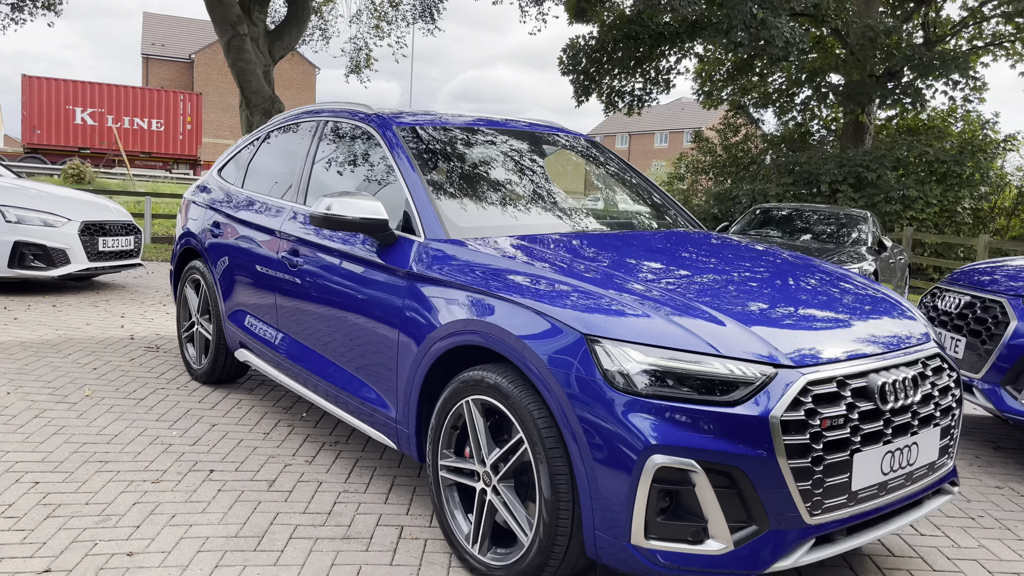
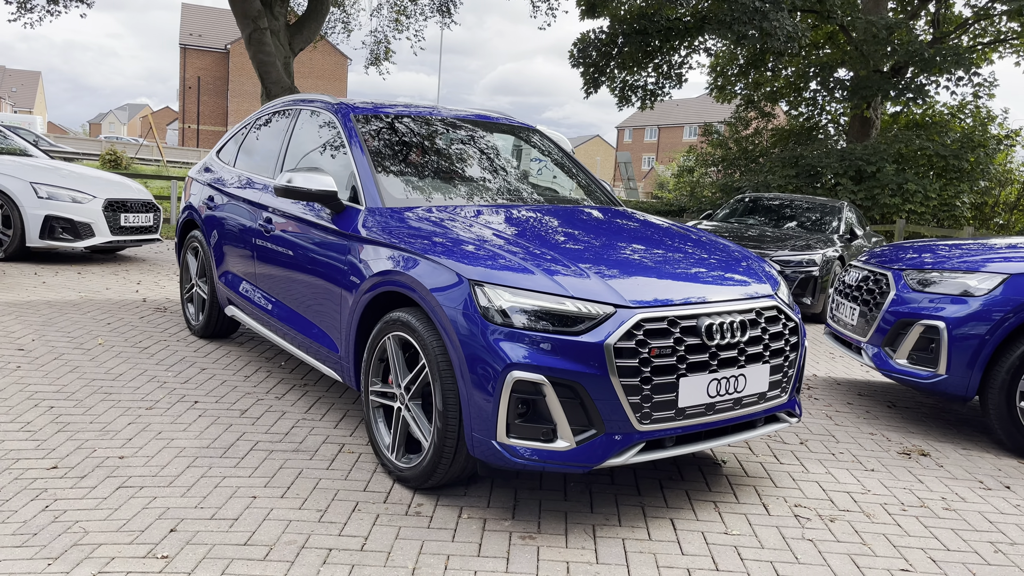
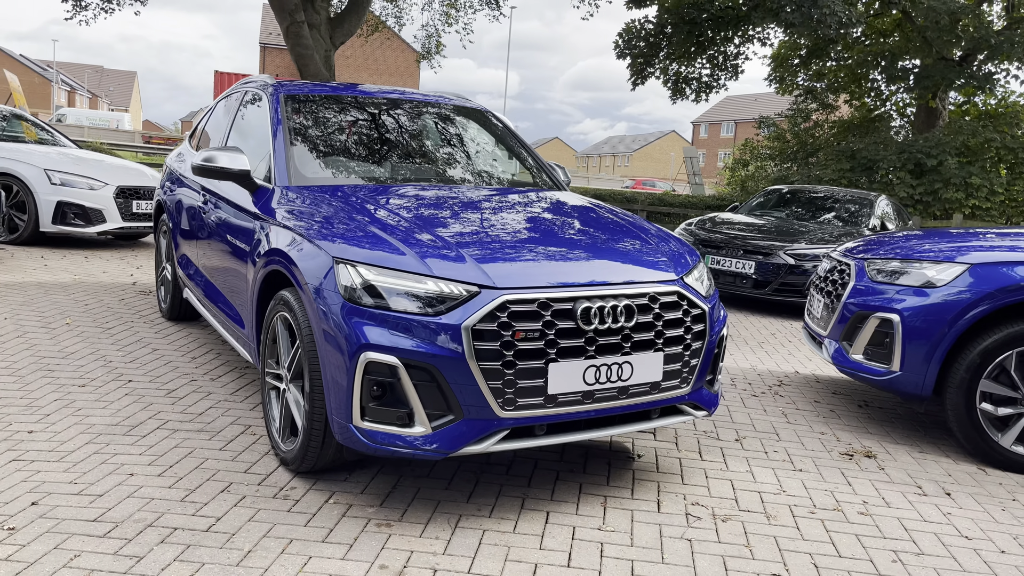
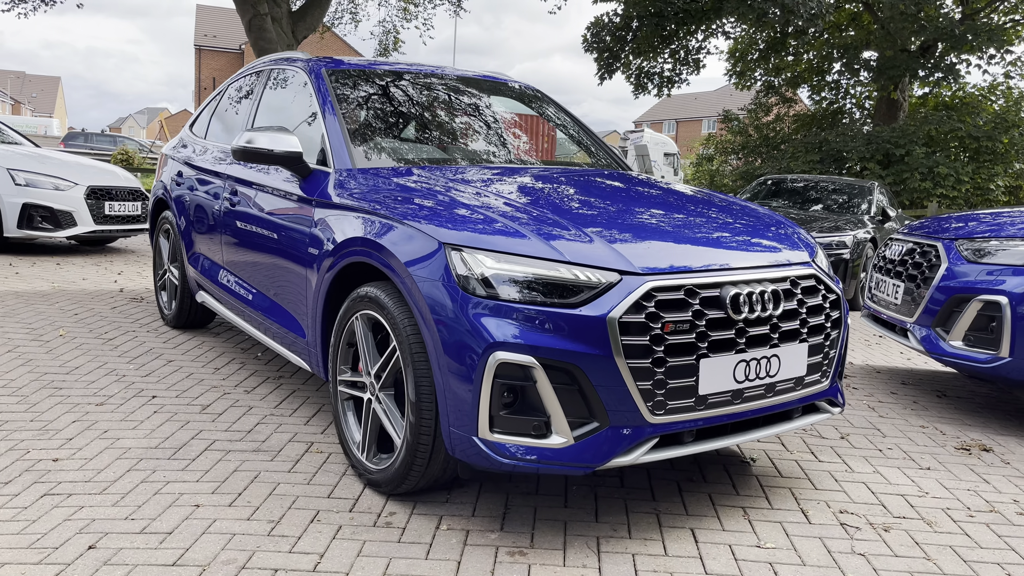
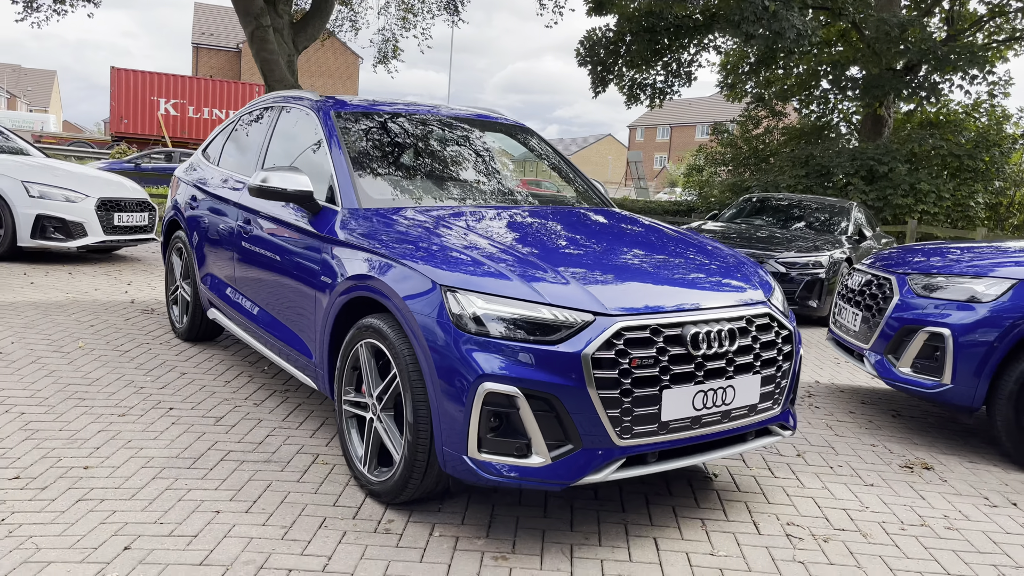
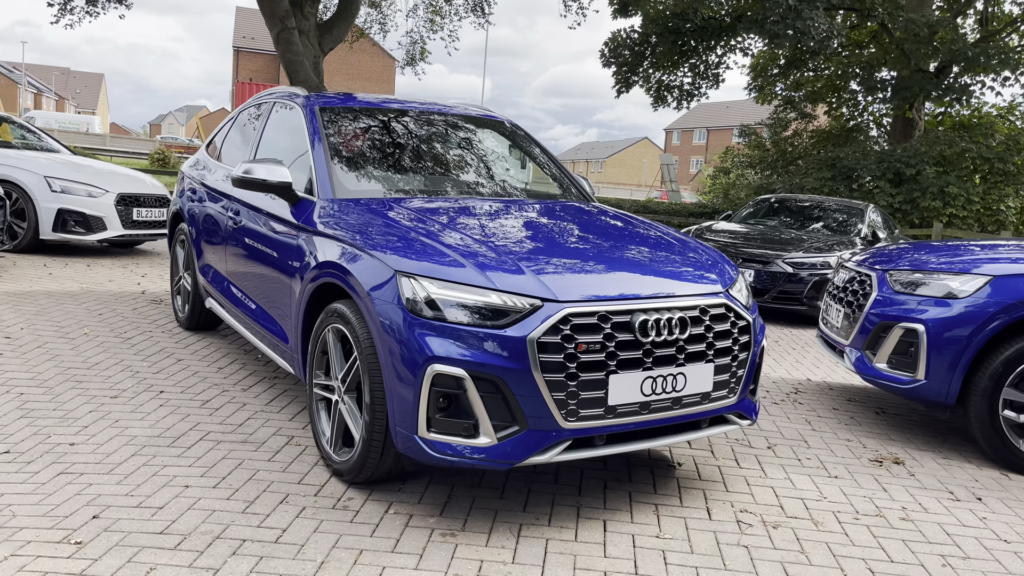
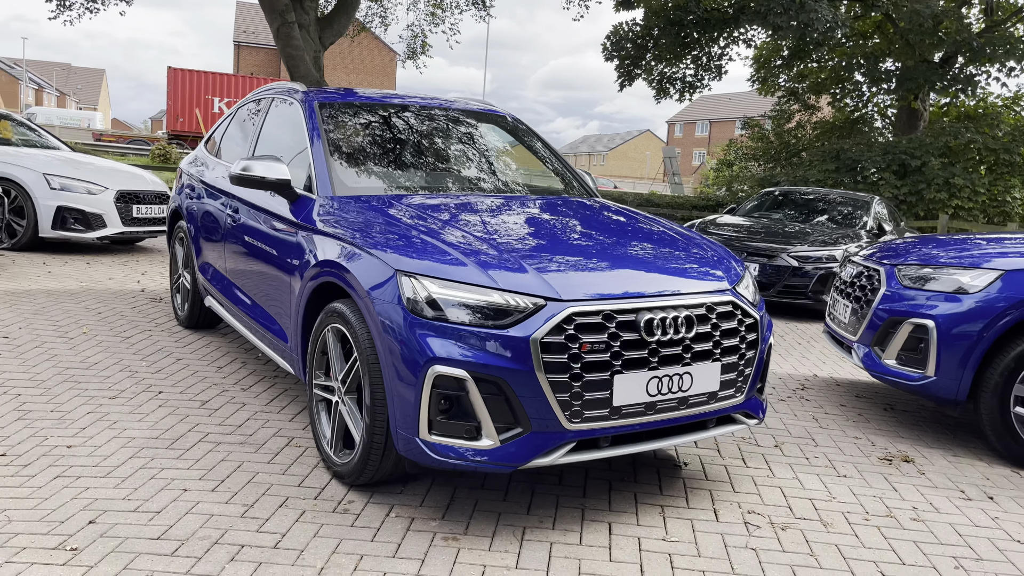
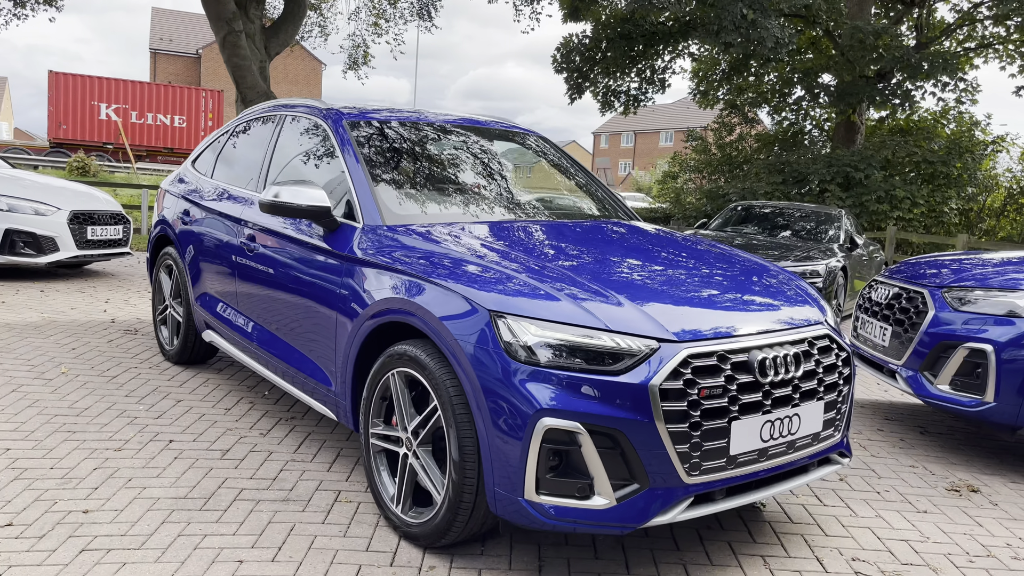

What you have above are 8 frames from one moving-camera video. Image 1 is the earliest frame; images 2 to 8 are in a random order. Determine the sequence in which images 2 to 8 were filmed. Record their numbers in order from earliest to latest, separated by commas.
8, 5, 7, 3, 6, 2, 4
